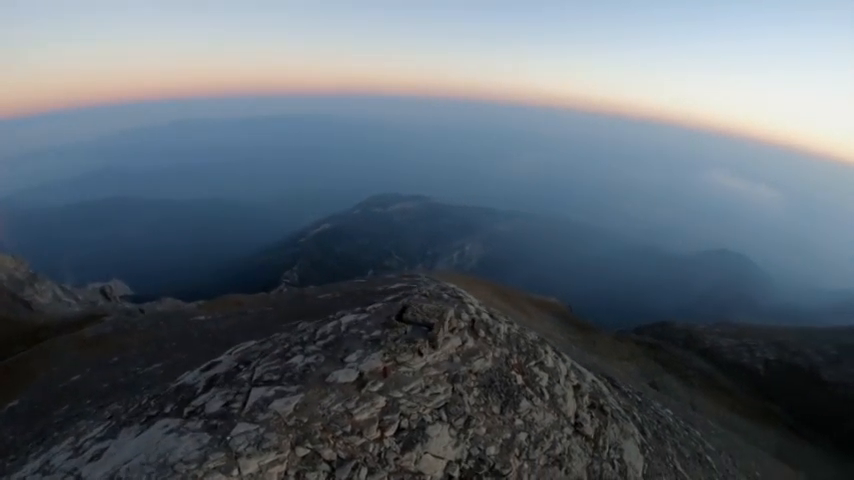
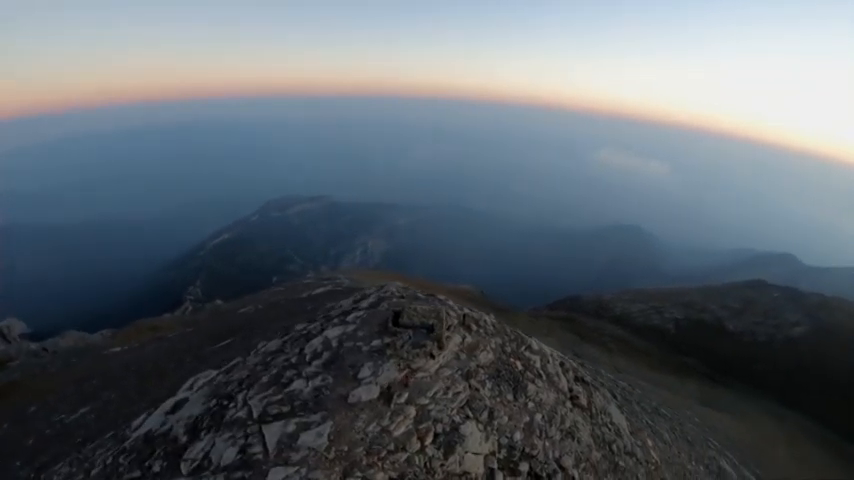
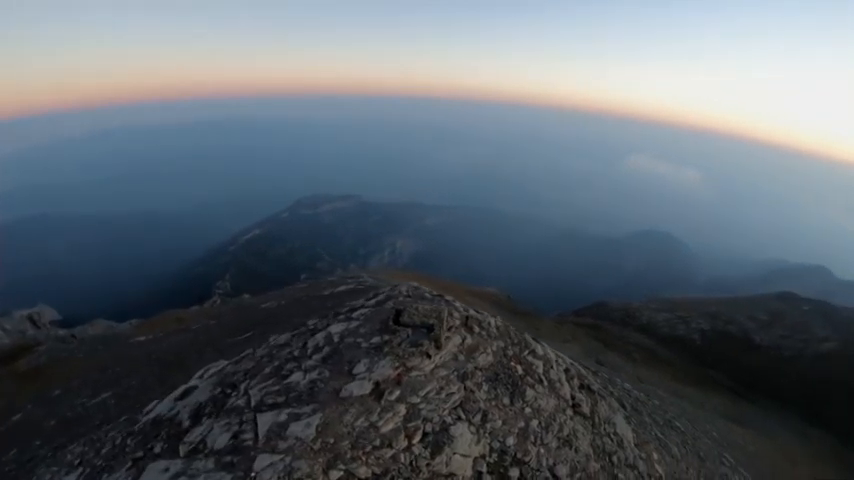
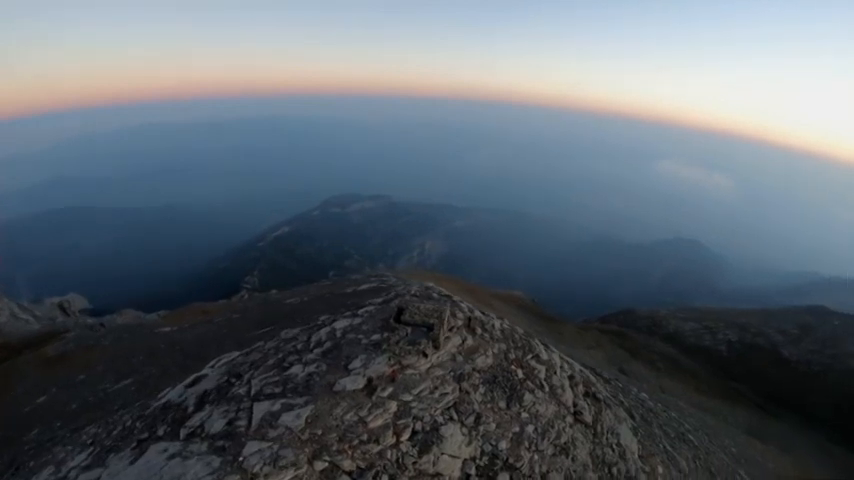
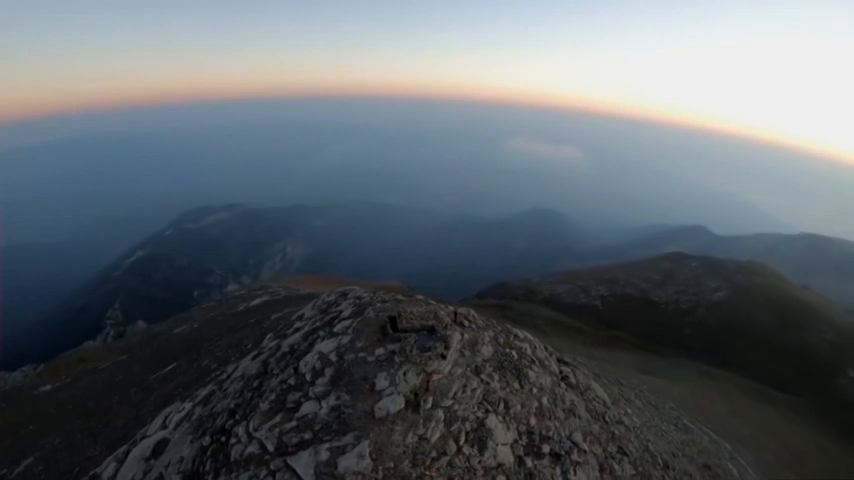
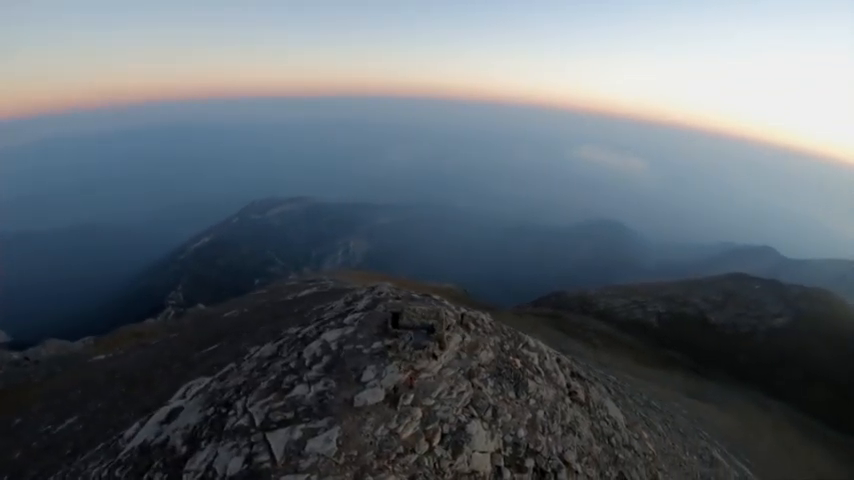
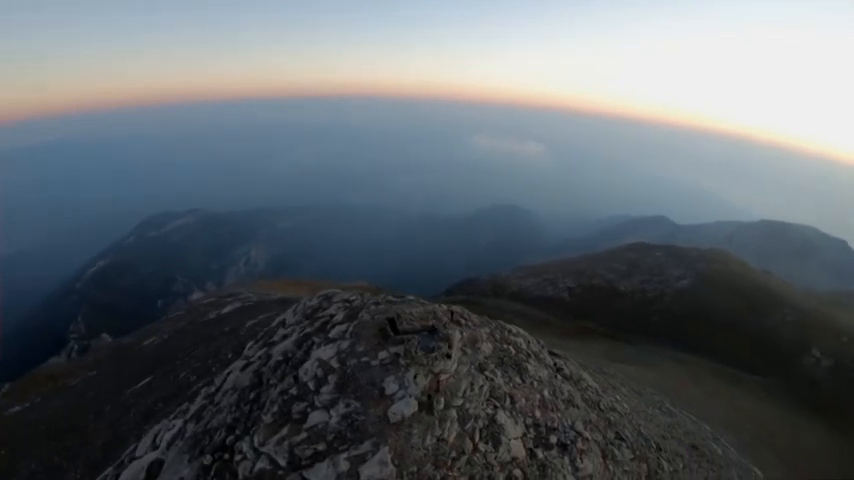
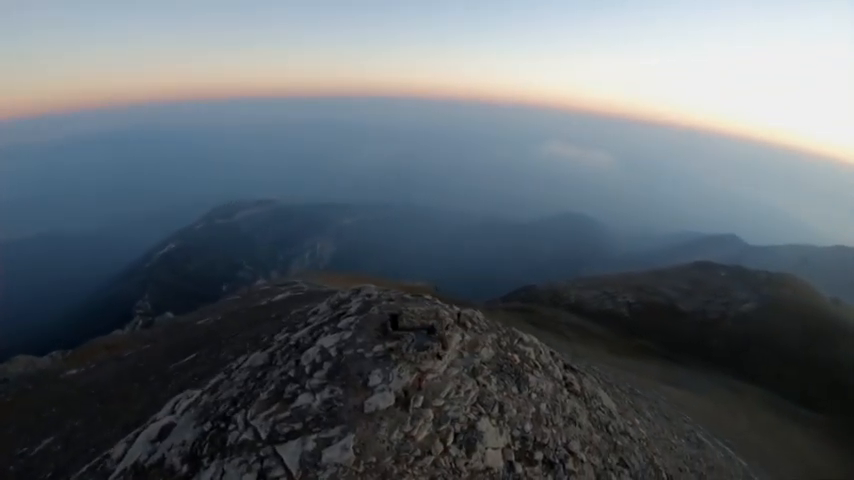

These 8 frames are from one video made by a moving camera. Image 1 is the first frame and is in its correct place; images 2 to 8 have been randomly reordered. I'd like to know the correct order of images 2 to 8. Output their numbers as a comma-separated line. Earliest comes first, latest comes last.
4, 3, 2, 6, 8, 5, 7
